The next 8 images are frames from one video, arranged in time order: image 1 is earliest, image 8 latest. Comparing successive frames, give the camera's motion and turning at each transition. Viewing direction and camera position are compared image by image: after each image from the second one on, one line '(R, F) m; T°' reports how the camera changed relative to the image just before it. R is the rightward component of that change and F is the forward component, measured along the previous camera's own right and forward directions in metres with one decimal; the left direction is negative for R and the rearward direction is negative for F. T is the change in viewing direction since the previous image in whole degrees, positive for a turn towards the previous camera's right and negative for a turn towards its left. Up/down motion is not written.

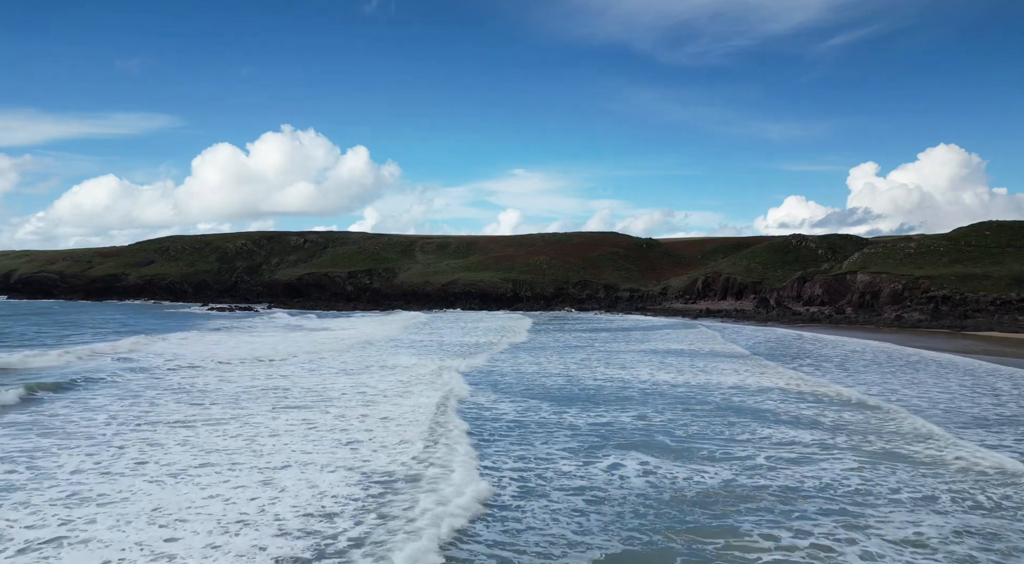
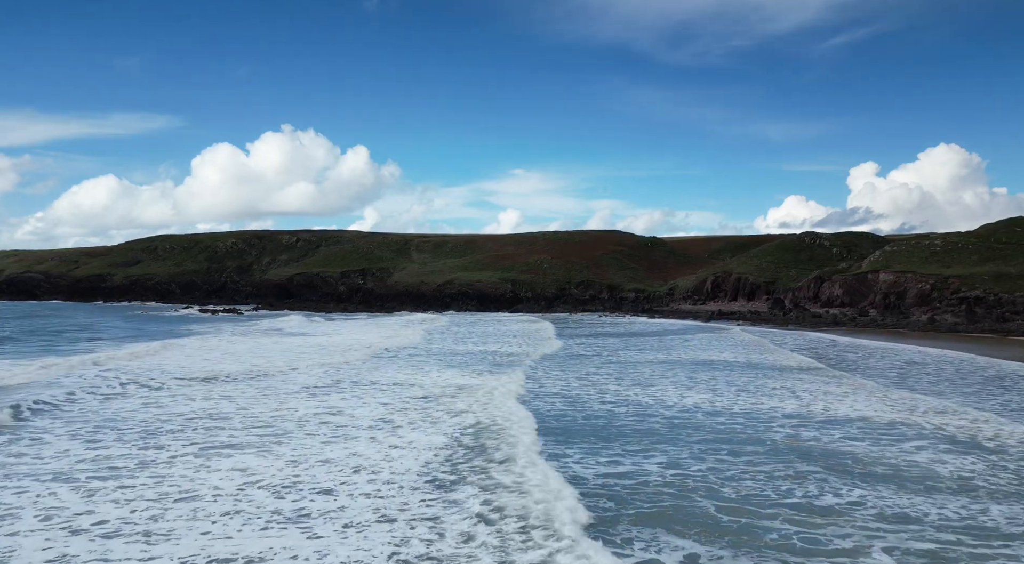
(0.0, +4.4) m; 0°
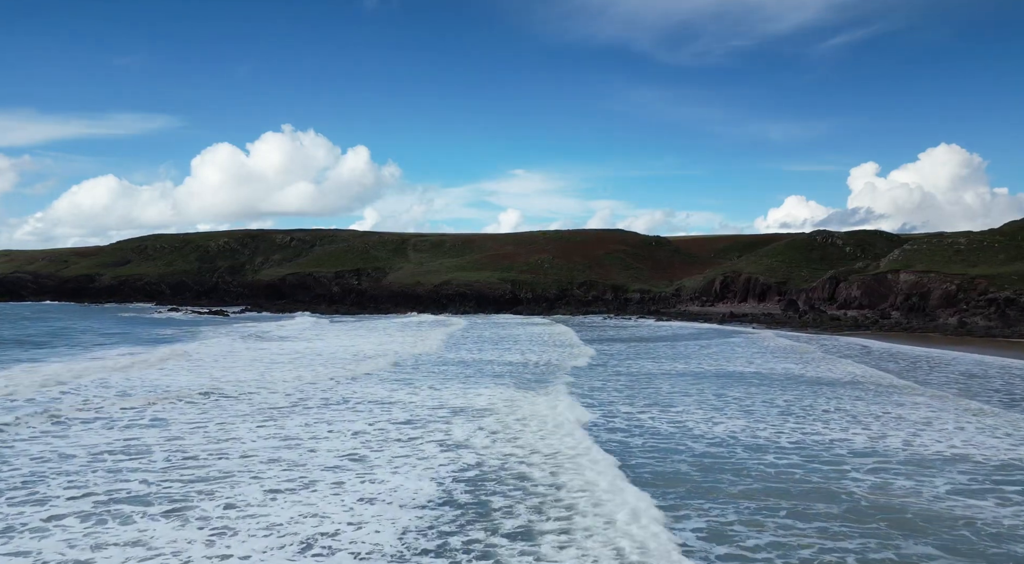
(0.0, +3.5) m; 0°
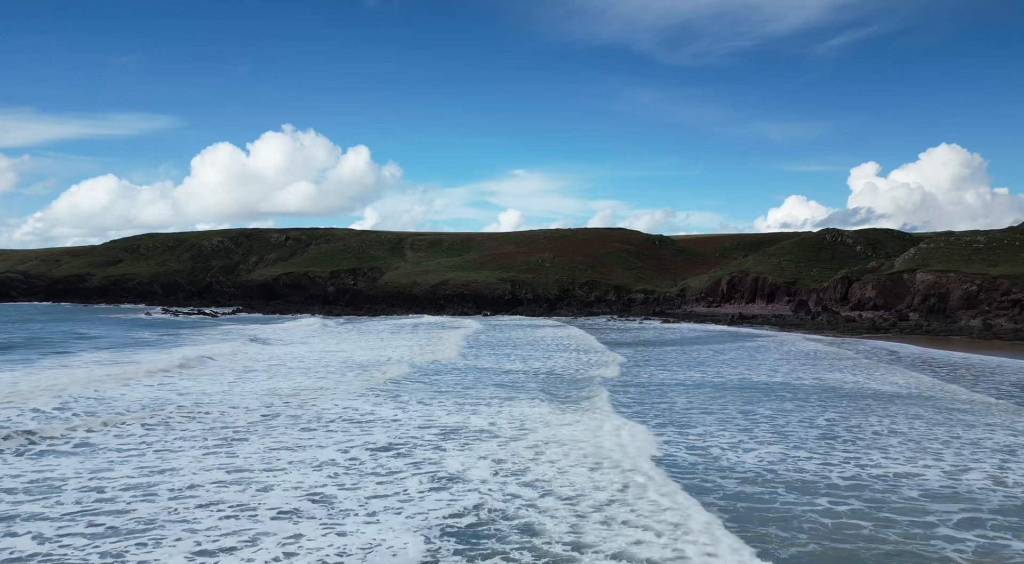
(0.0, +2.6) m; 0°
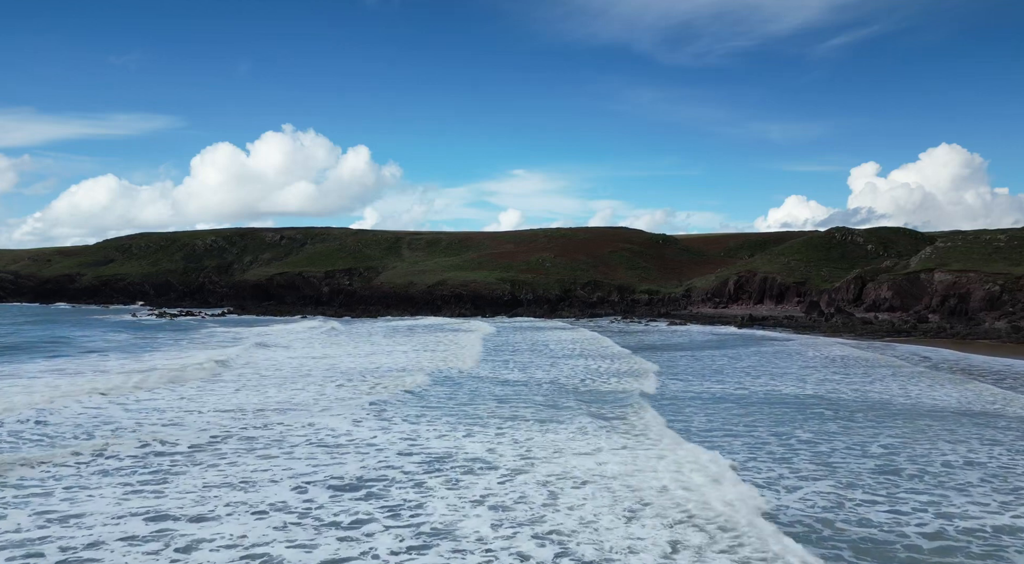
(0.0, +2.6) m; 0°
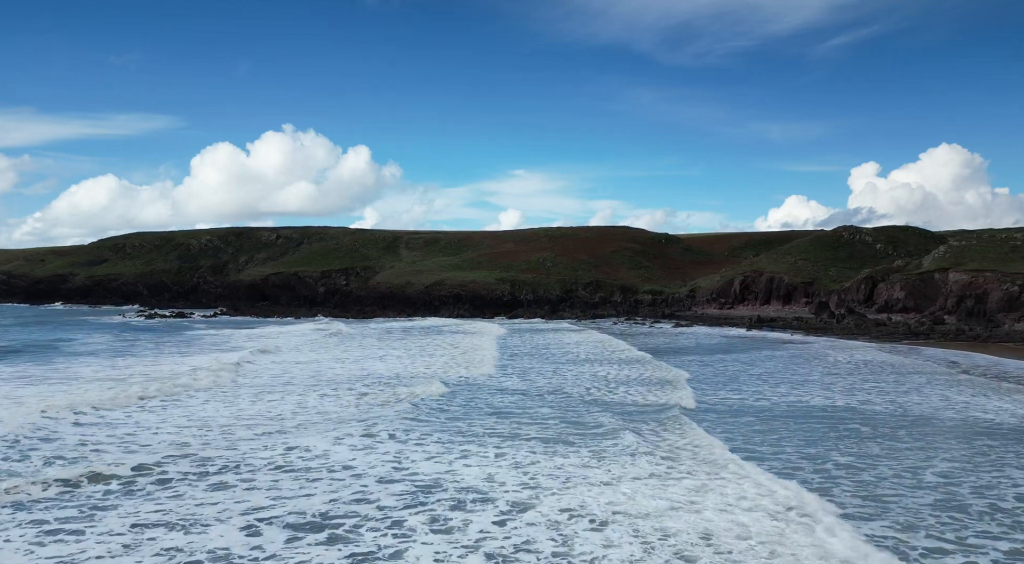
(0.0, +1.9) m; 0°
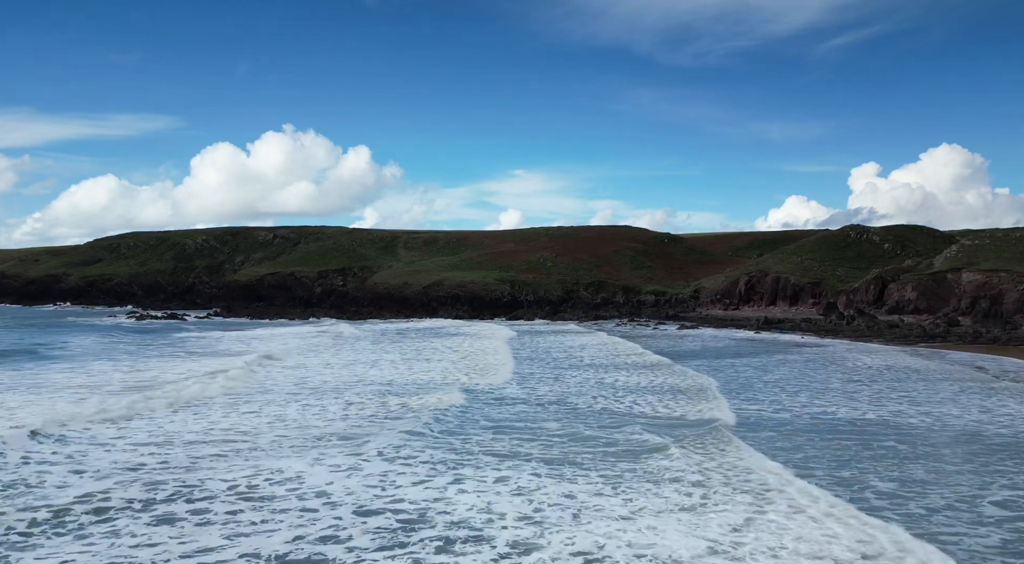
(0.0, +1.6) m; 0°
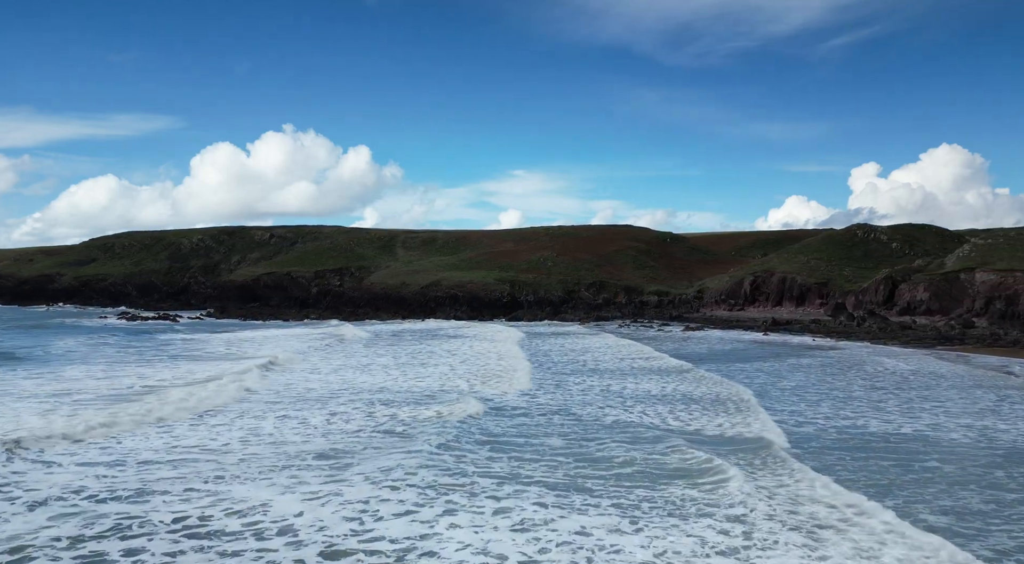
(0.0, +1.6) m; 0°
